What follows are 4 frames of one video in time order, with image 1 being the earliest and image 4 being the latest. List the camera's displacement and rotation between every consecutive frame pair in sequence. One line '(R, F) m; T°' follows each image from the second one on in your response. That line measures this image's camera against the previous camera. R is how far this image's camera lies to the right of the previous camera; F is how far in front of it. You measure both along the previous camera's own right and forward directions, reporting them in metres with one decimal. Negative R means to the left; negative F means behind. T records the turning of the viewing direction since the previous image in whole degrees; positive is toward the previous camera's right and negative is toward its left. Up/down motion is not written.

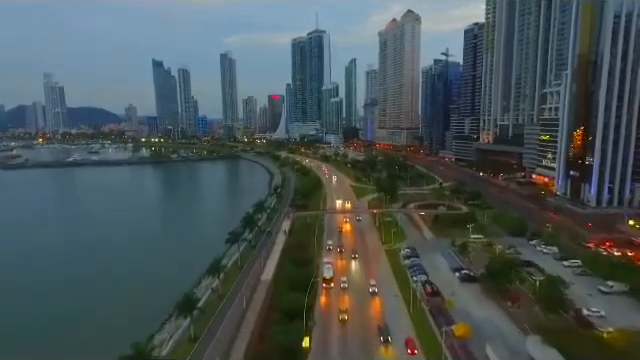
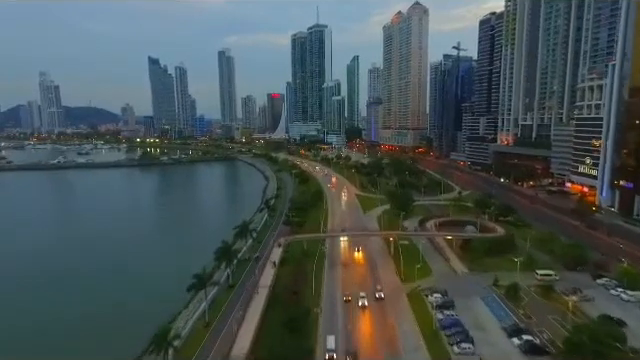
(+0.1, +8.3) m; 0°
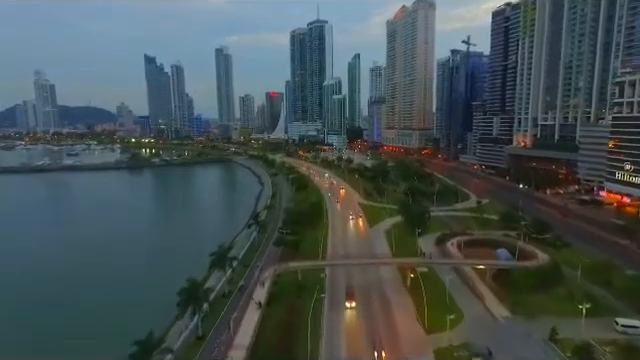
(+0.1, +6.6) m; 0°
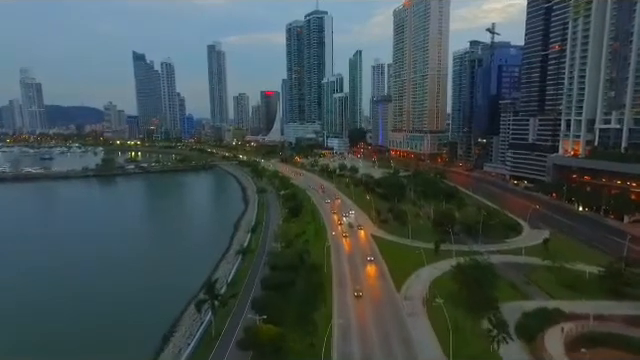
(-0.1, +14.2) m; 0°
